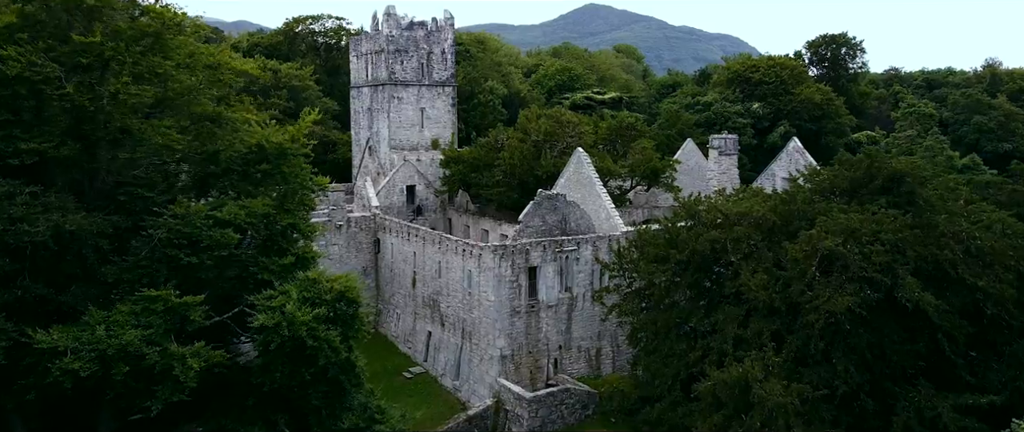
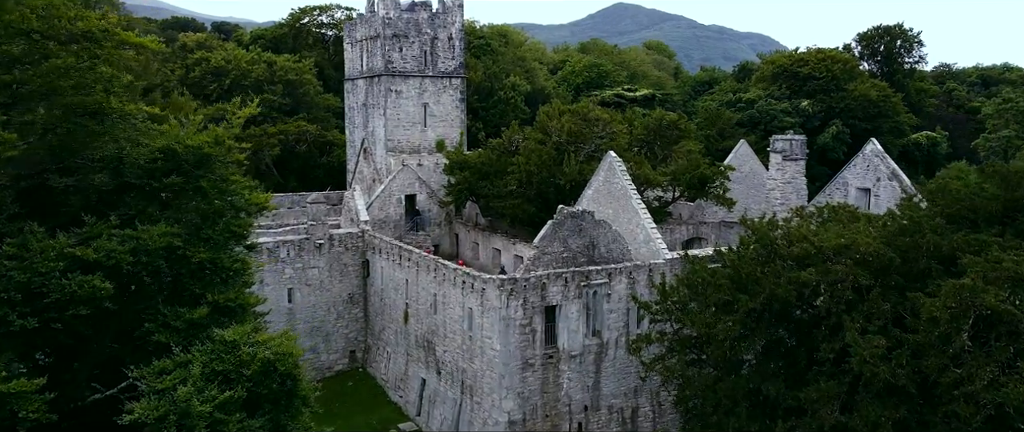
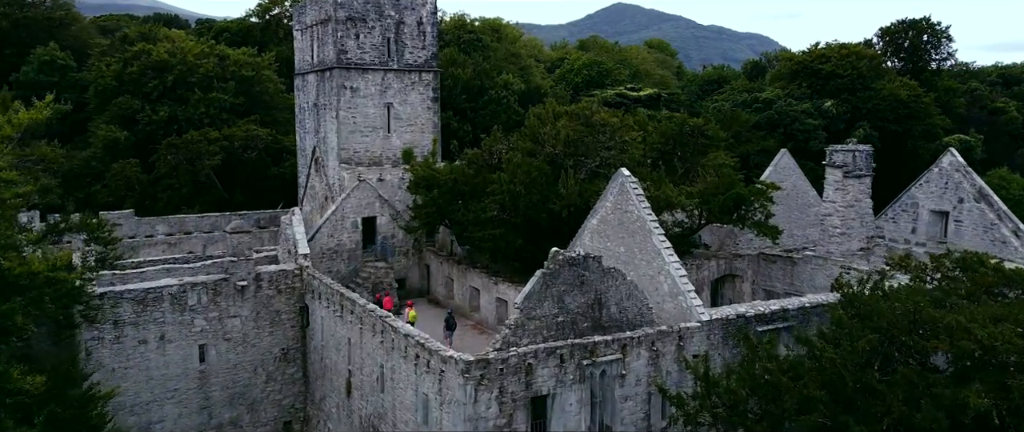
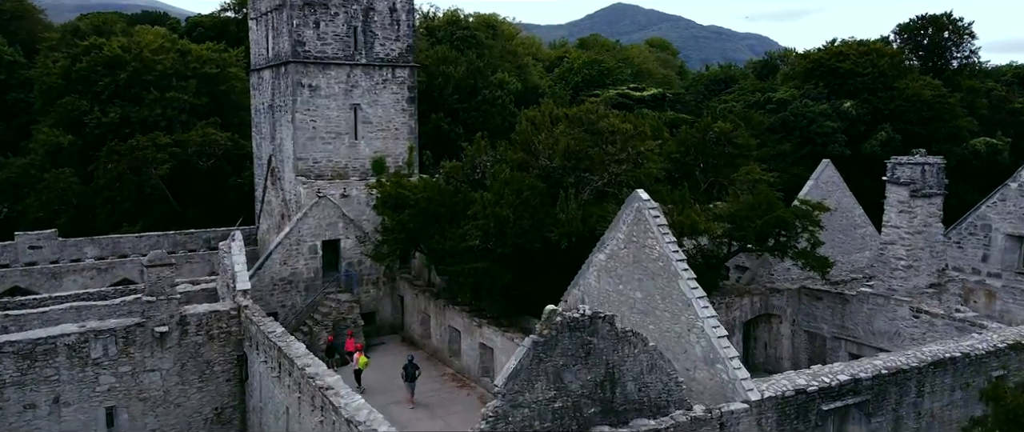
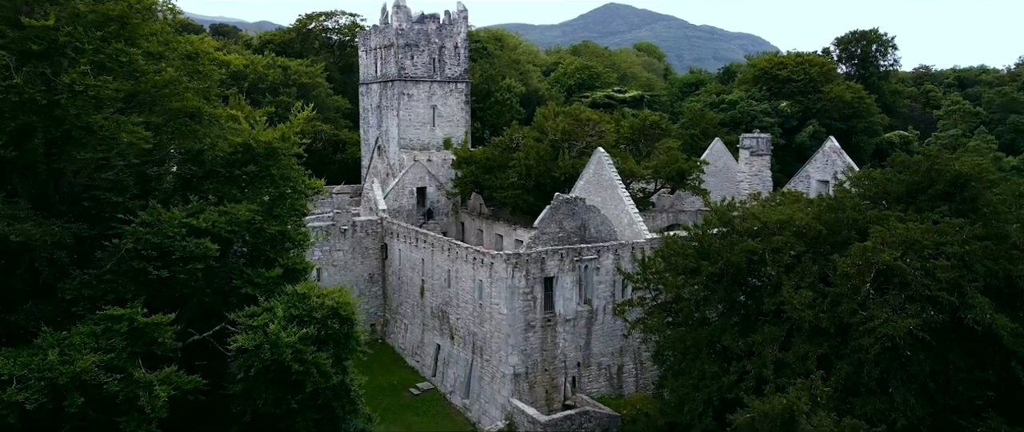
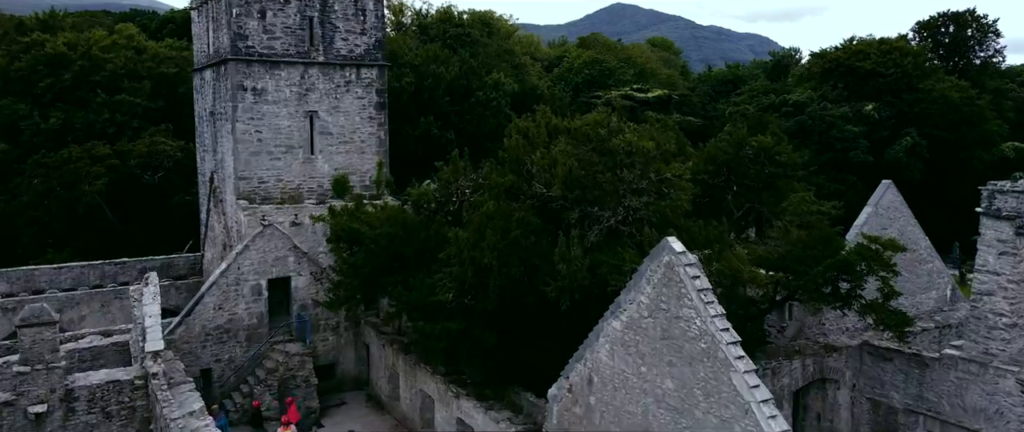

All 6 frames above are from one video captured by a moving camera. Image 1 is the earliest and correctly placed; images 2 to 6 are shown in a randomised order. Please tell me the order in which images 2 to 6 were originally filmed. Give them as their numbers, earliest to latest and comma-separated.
5, 2, 3, 4, 6
